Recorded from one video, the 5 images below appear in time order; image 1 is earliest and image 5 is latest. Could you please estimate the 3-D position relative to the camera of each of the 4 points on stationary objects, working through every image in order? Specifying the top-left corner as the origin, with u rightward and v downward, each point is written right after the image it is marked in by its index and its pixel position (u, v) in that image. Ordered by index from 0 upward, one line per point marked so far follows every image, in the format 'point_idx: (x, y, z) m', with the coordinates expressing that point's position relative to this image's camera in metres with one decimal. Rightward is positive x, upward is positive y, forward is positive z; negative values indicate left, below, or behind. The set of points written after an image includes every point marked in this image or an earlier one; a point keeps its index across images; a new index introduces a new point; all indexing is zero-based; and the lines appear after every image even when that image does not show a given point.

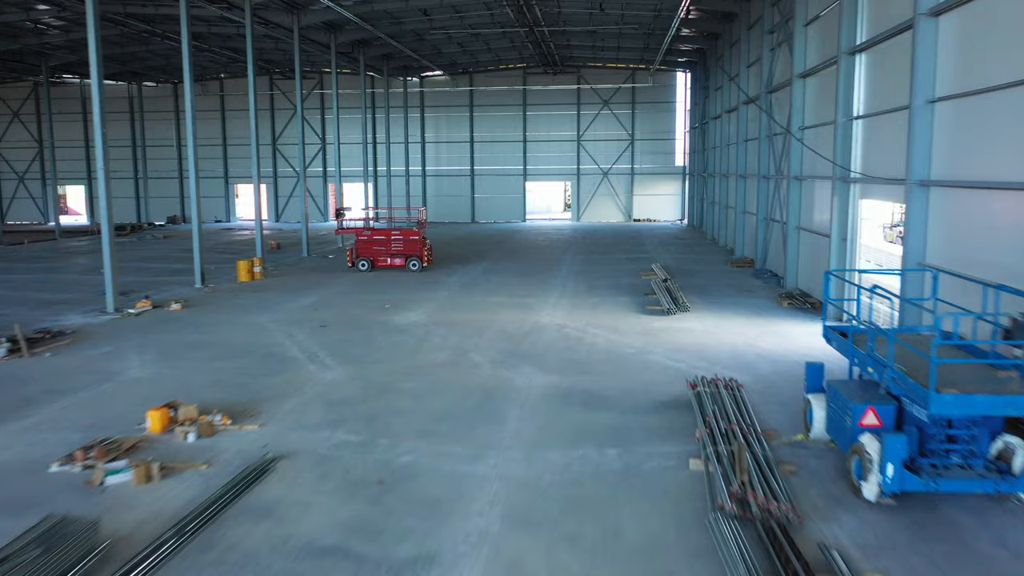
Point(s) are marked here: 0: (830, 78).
0: (+6.8, +4.4, +13.5) m
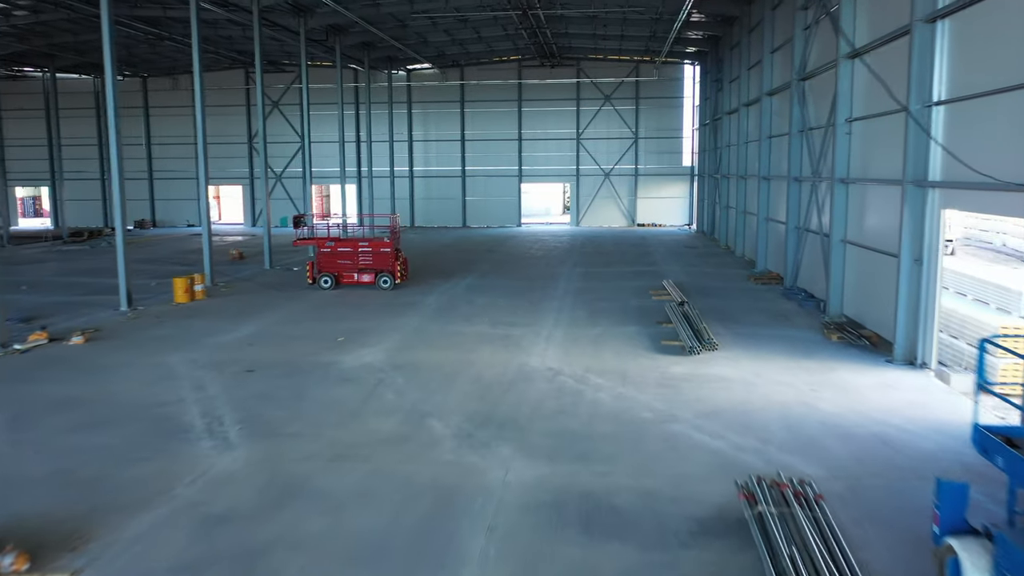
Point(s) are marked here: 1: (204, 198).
0: (+6.5, +3.9, +10.8) m
1: (-8.2, +2.4, +17.1) m
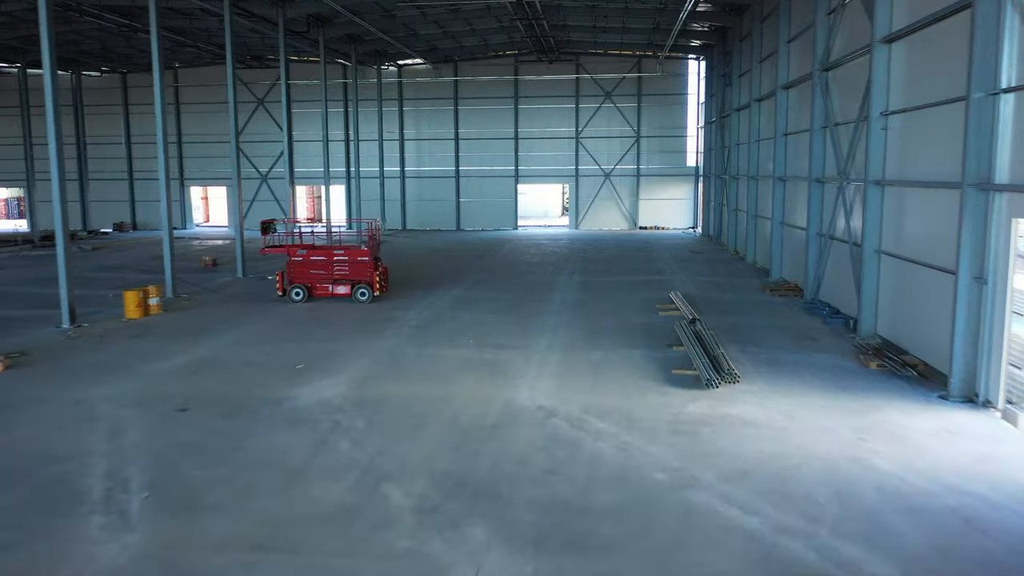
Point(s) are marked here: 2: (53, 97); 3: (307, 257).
0: (+6.3, +3.6, +9.3) m
1: (-8.4, +2.1, +15.5) m
2: (-8.6, +3.7, +12.1) m
3: (-4.6, +0.7, +14.4) m
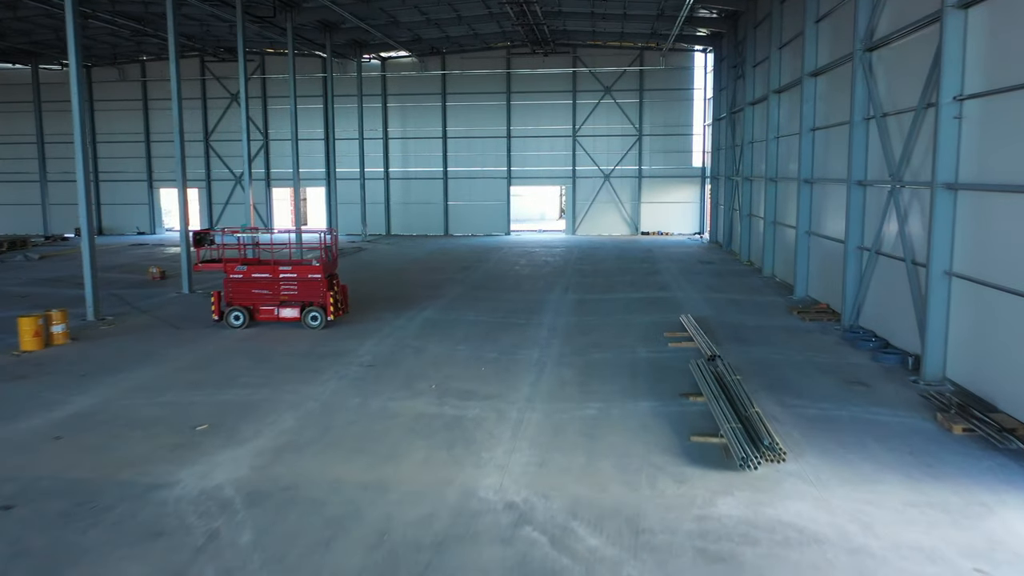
0: (+5.9, +3.2, +7.0) m
1: (-8.8, +1.7, +13.2) m
2: (-9.0, +3.2, +9.8) m
3: (-5.0, +0.3, +12.1) m
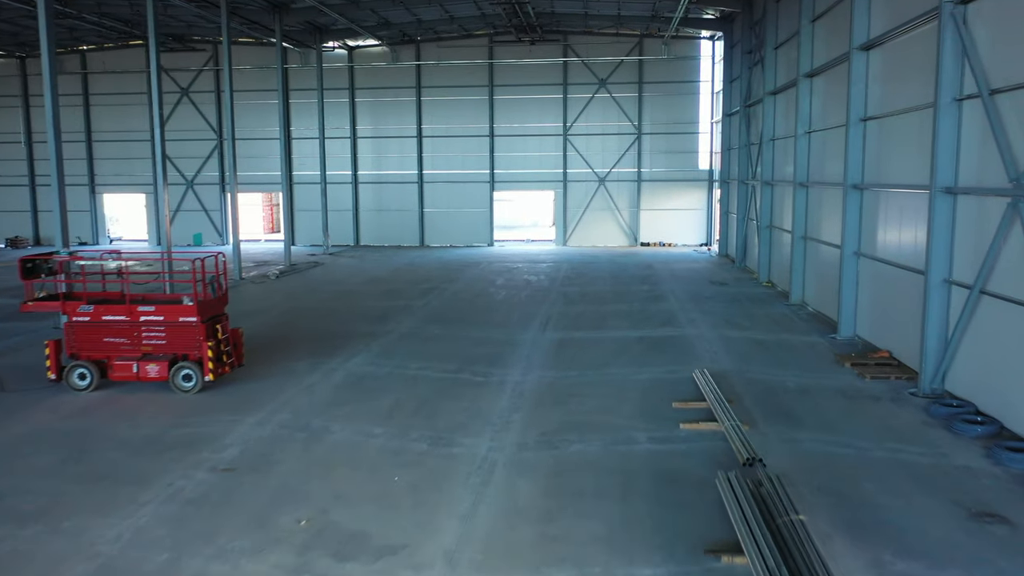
0: (+5.2, +2.6, +3.7) m
1: (-9.5, +1.0, +9.9) m
2: (-9.7, +2.6, +6.5) m
3: (-5.7, -0.4, +8.8) m
